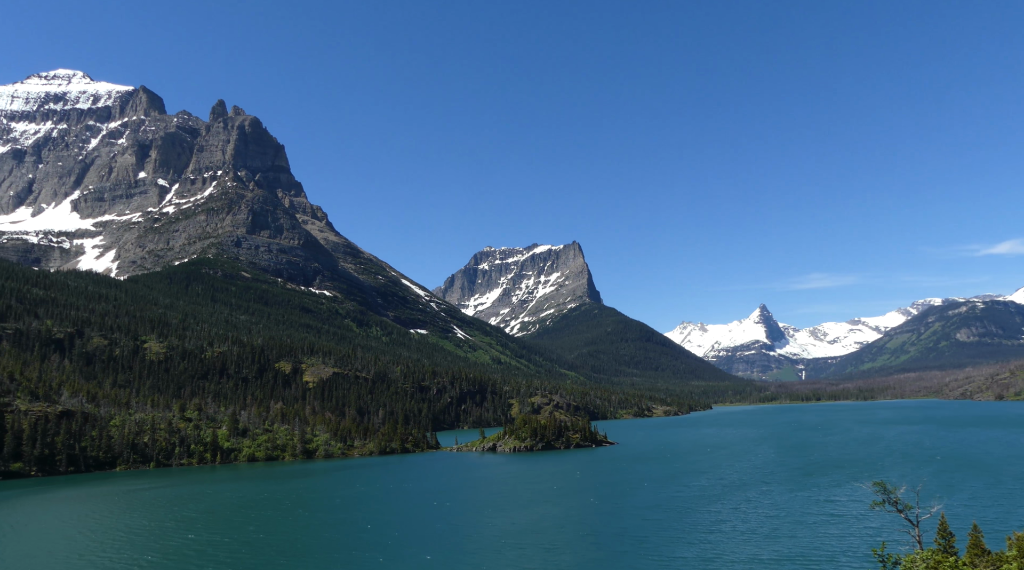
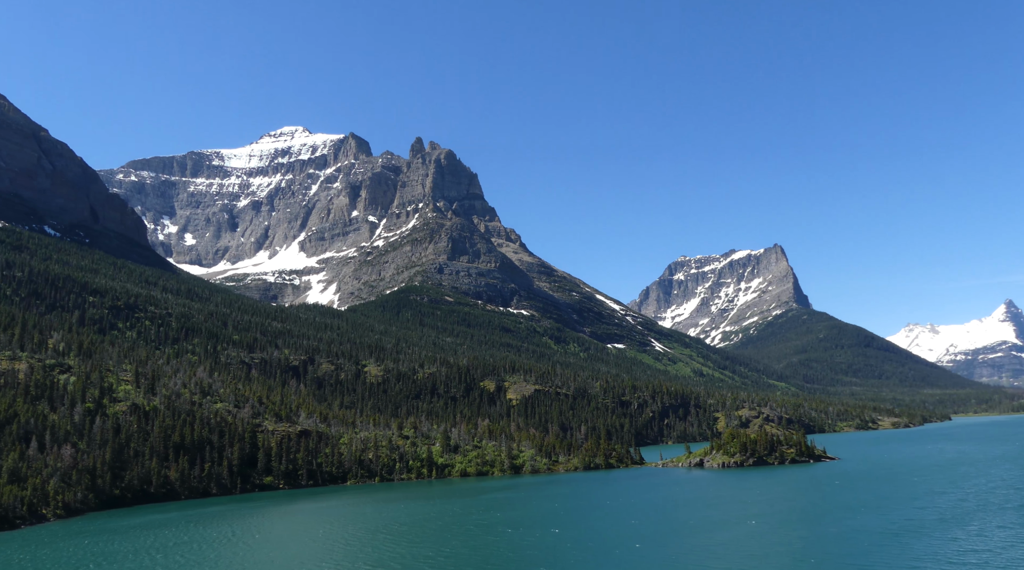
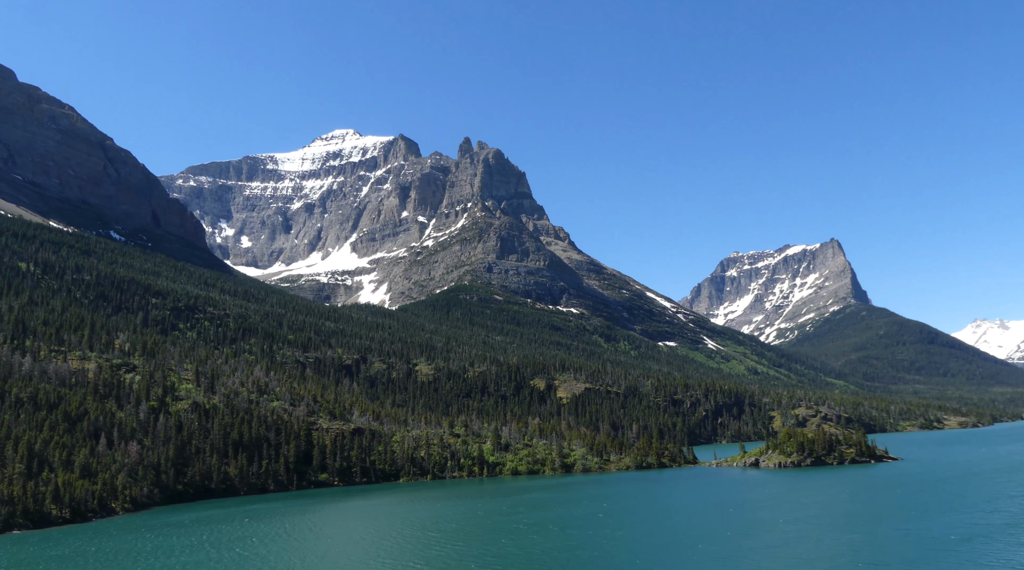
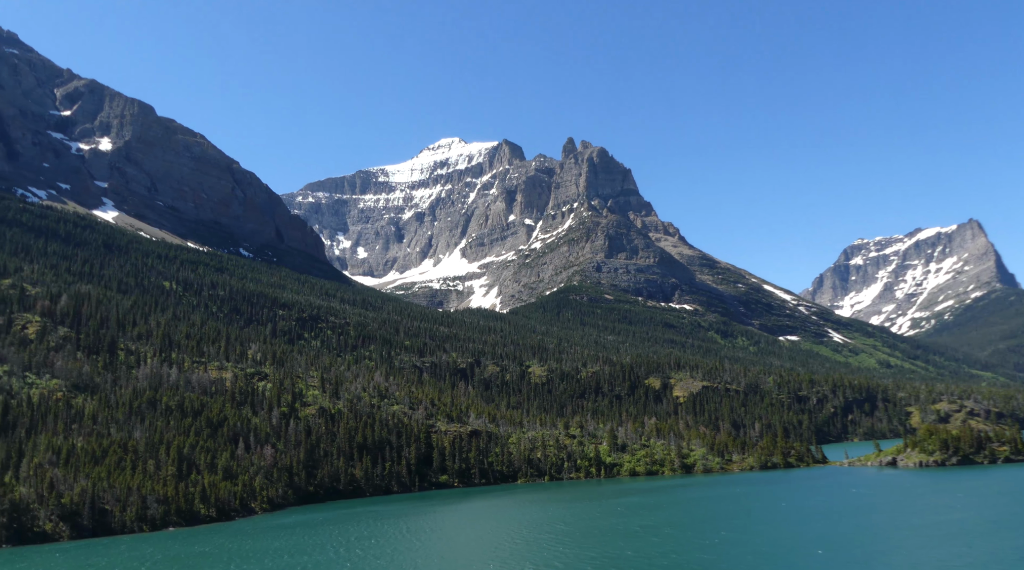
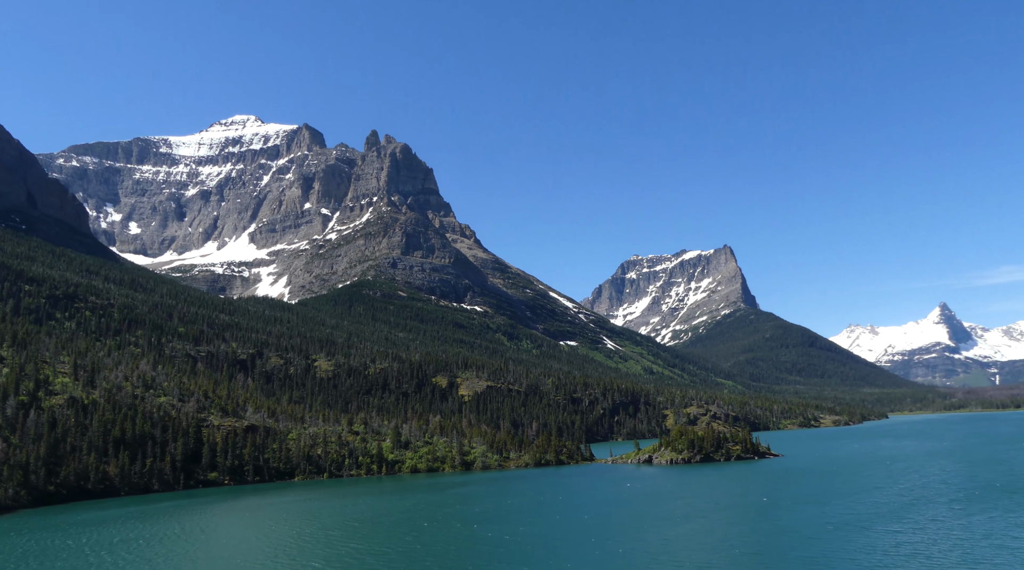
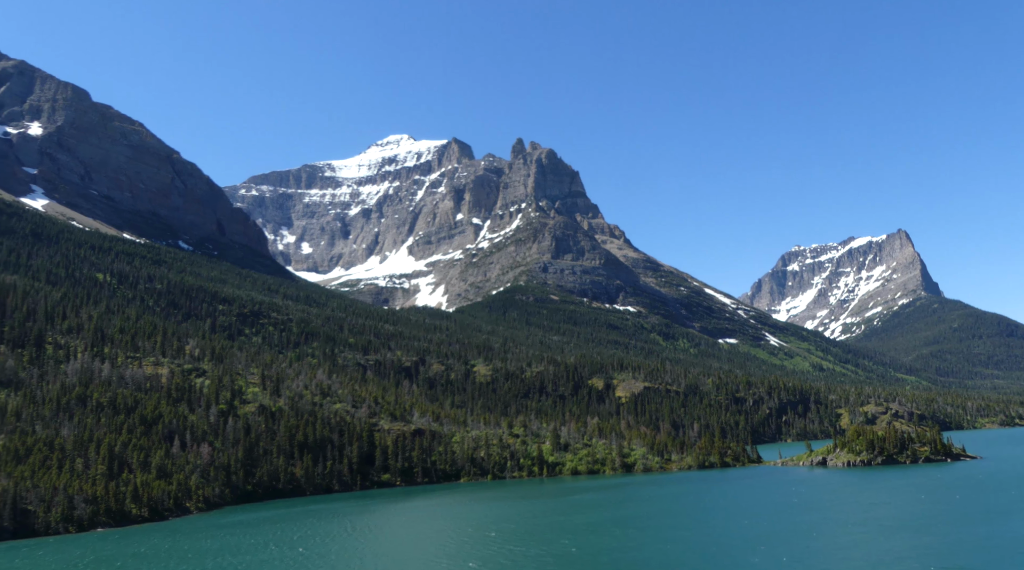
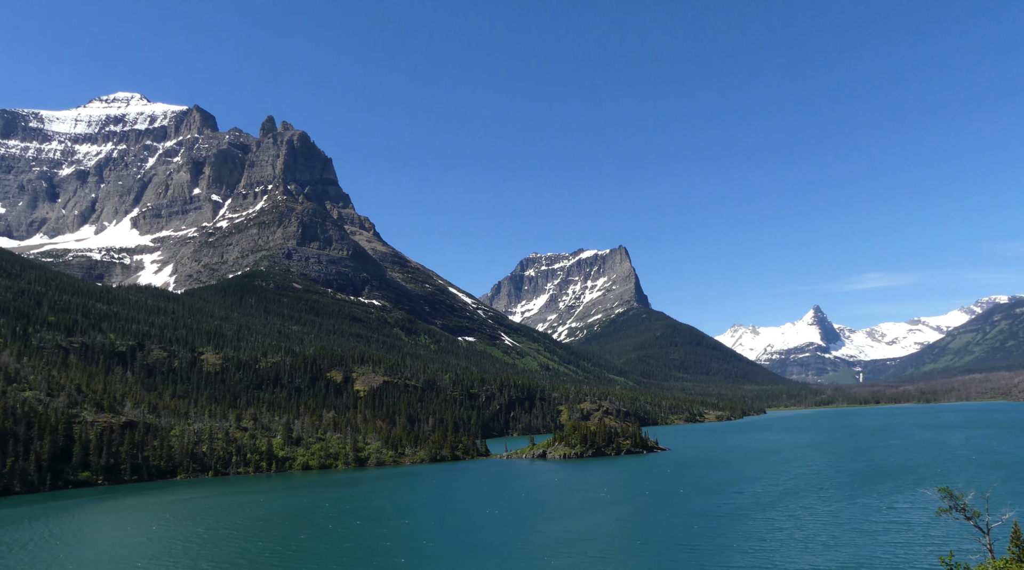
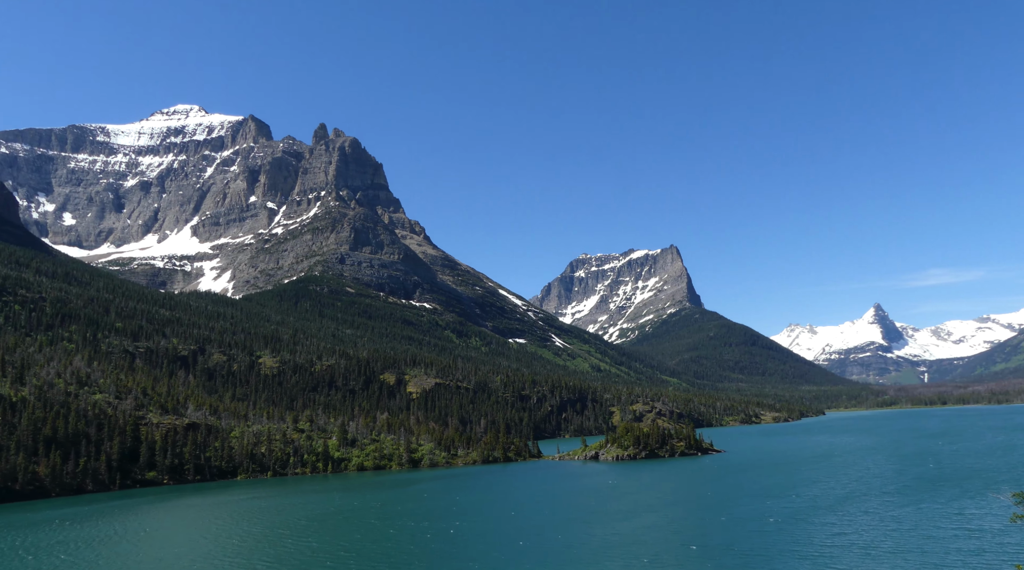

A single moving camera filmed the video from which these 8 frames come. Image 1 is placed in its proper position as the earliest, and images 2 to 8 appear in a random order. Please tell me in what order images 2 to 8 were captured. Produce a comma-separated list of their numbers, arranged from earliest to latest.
7, 8, 5, 2, 3, 6, 4
